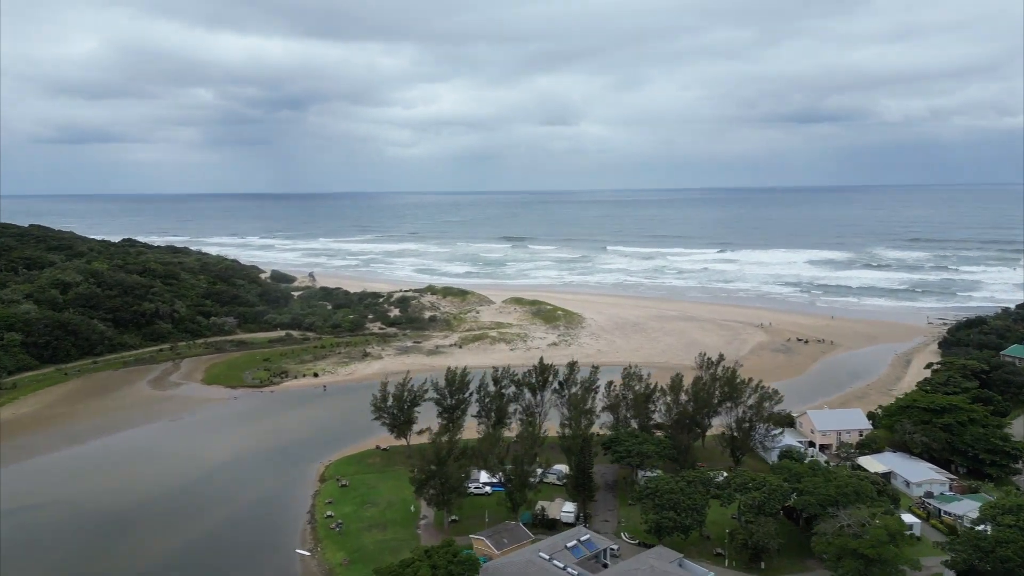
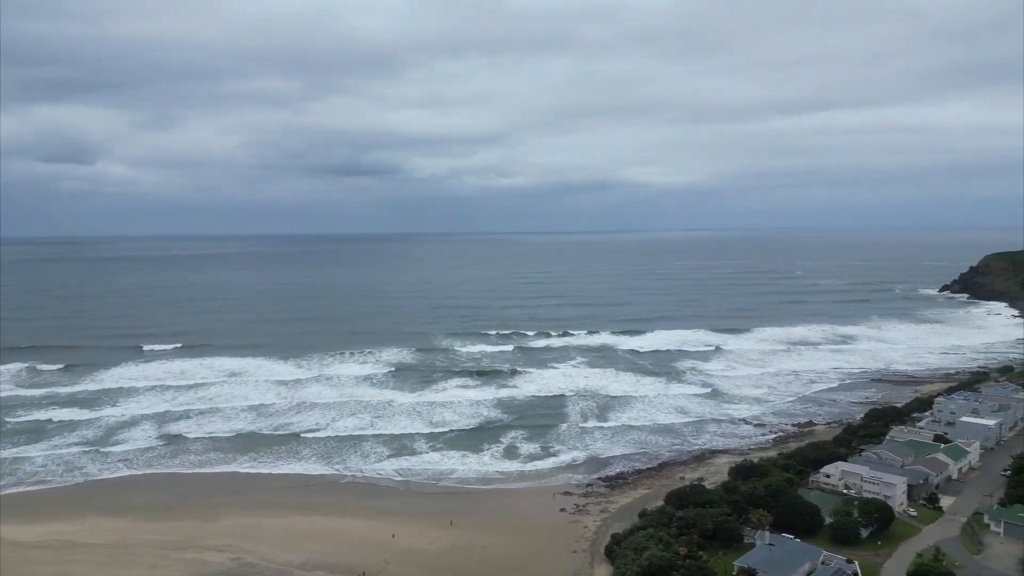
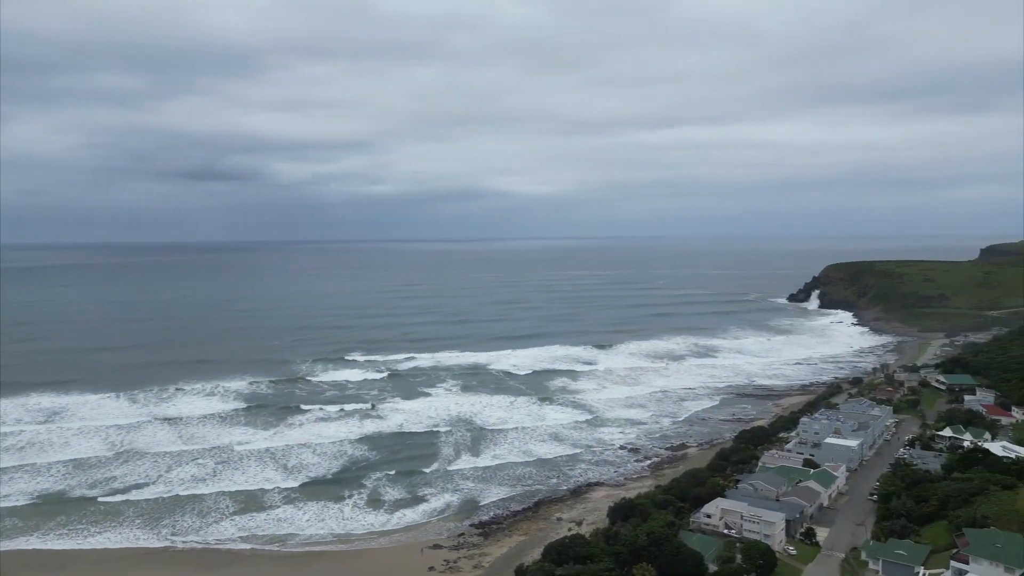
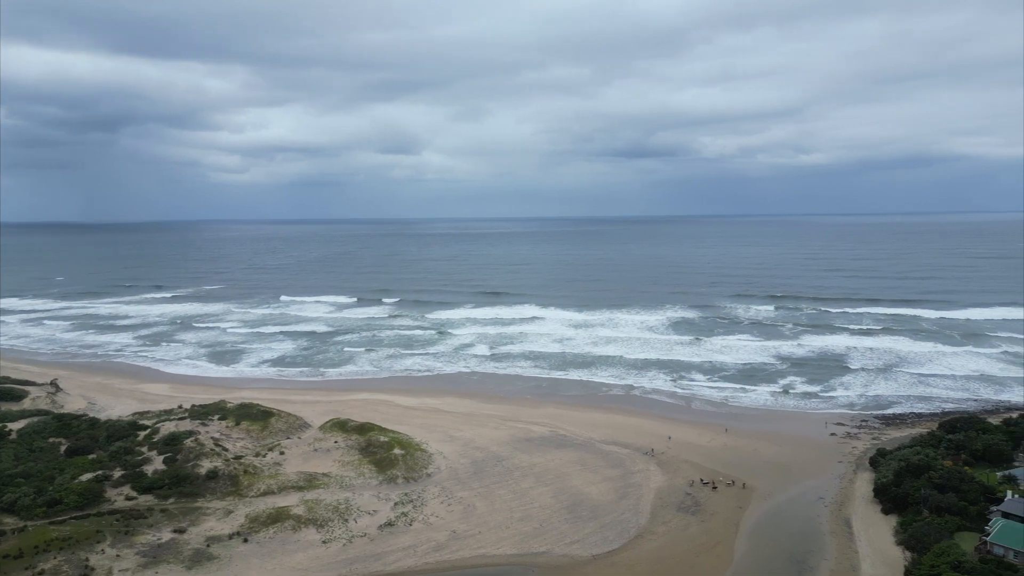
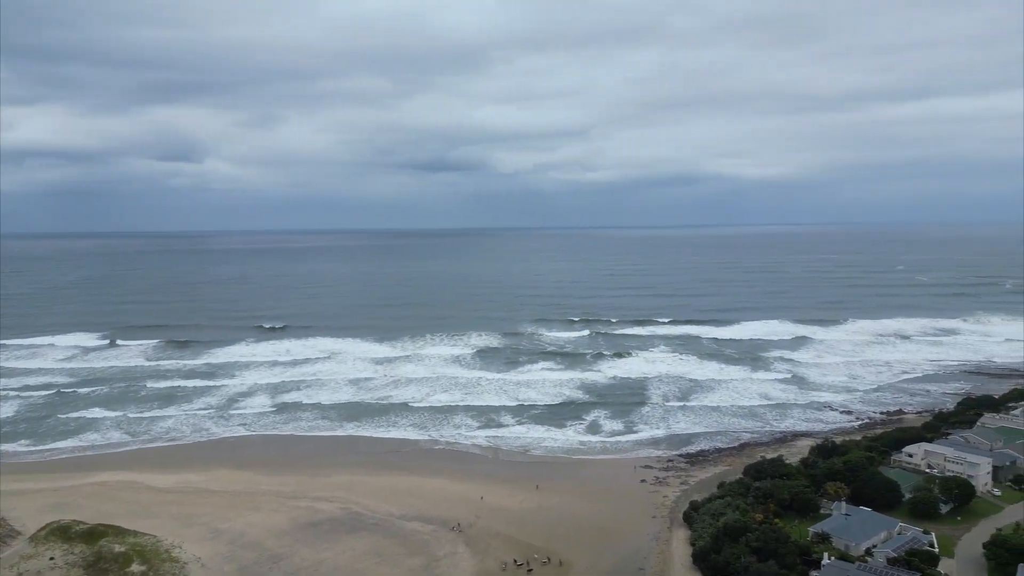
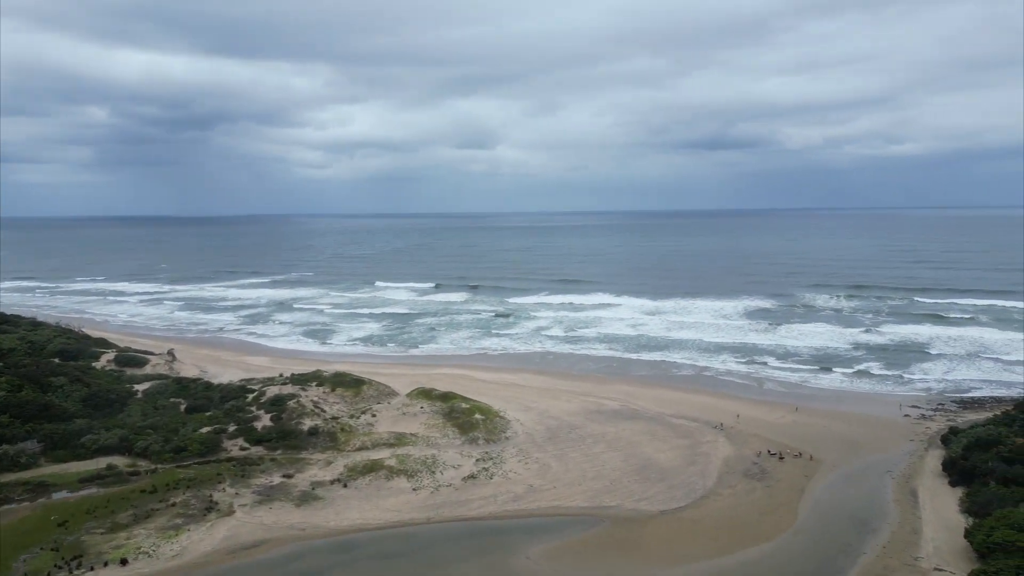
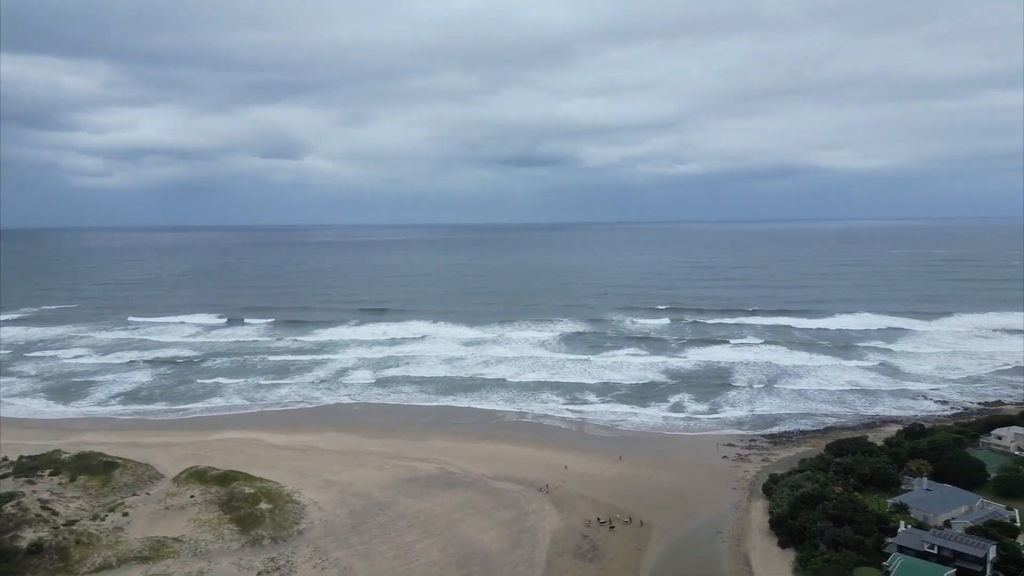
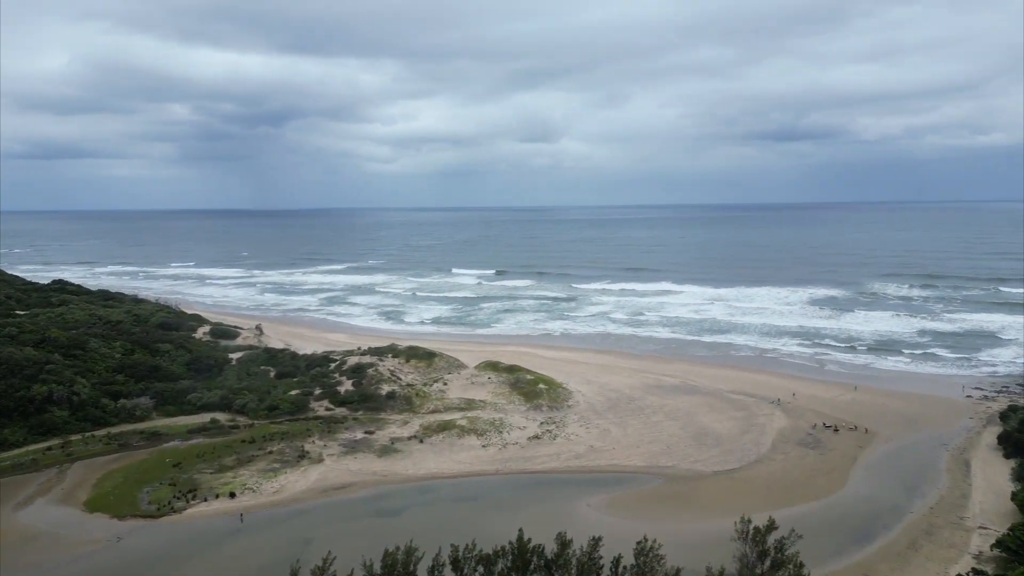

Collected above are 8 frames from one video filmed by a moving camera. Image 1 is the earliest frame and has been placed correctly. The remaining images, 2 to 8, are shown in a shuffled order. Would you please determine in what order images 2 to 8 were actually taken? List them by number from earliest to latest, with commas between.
8, 6, 4, 7, 5, 2, 3
